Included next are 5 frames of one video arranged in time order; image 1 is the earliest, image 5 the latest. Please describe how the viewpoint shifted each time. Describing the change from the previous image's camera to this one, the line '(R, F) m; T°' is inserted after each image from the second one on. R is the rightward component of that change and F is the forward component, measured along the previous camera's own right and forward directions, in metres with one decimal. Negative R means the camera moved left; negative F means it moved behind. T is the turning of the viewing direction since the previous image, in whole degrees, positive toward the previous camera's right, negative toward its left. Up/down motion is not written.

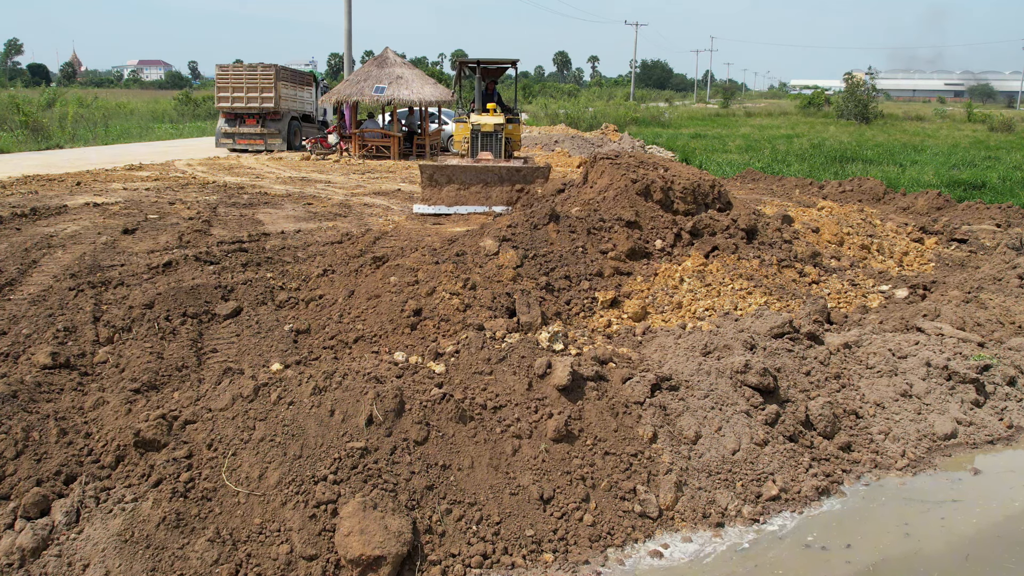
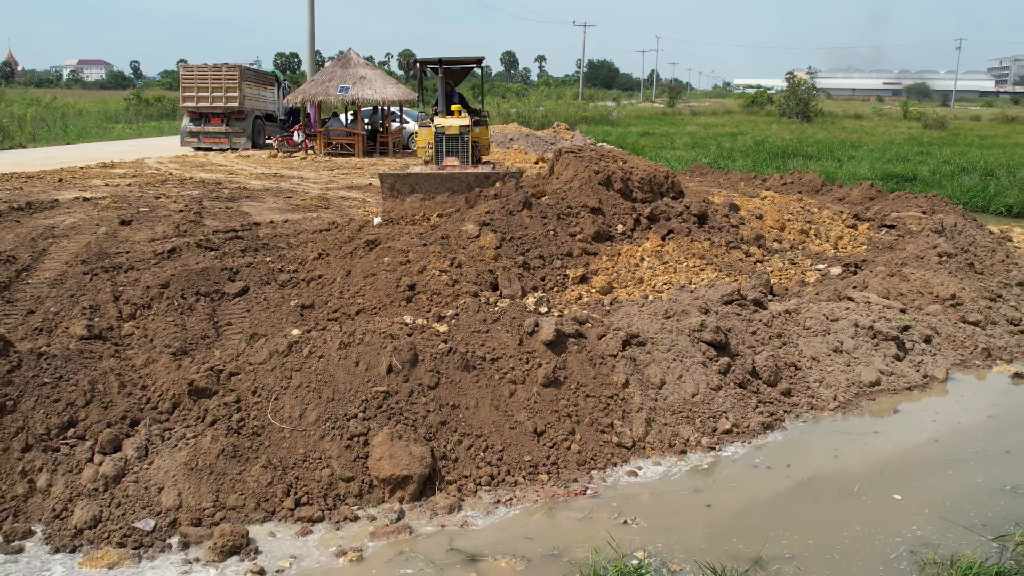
(-0.2, -0.7) m; +3°
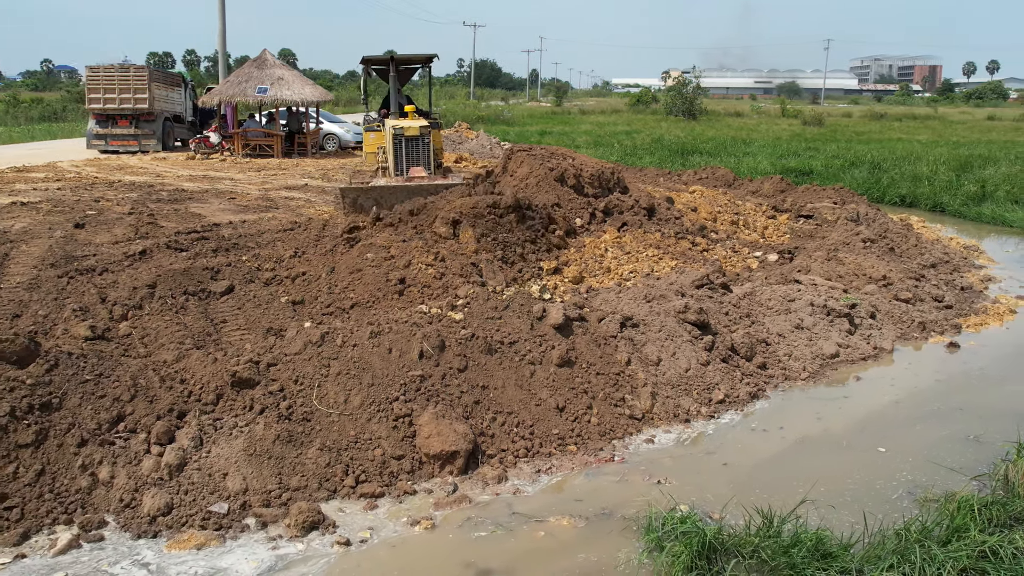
(-0.7, -0.3) m; +7°
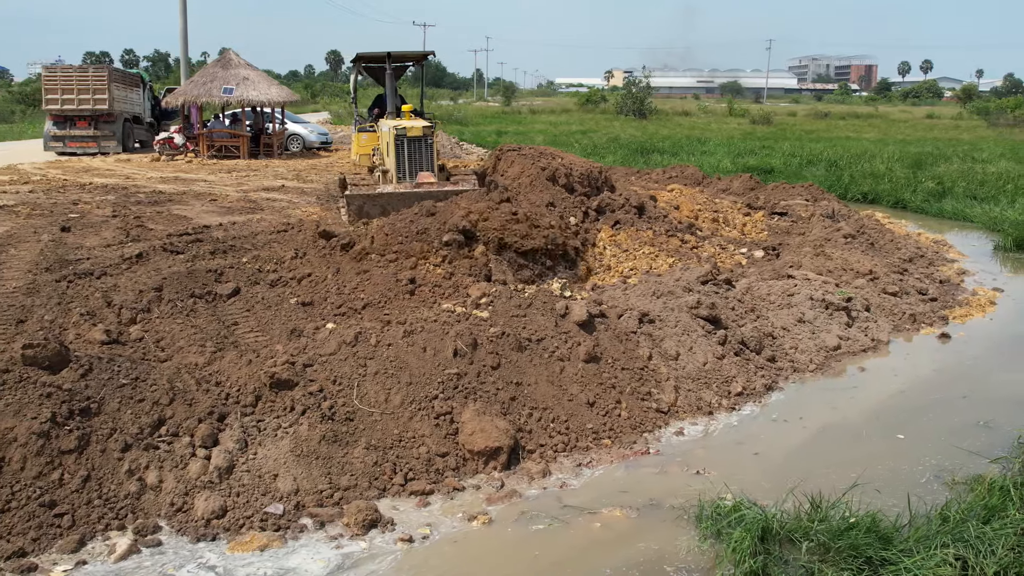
(-0.4, -0.1) m; +3°
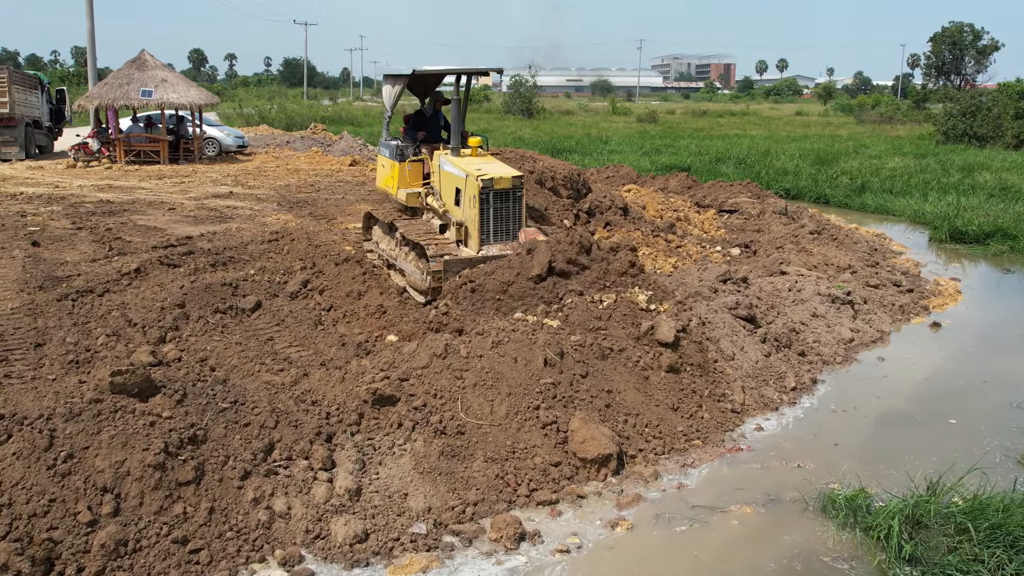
(-1.1, +0.1) m; +8°
